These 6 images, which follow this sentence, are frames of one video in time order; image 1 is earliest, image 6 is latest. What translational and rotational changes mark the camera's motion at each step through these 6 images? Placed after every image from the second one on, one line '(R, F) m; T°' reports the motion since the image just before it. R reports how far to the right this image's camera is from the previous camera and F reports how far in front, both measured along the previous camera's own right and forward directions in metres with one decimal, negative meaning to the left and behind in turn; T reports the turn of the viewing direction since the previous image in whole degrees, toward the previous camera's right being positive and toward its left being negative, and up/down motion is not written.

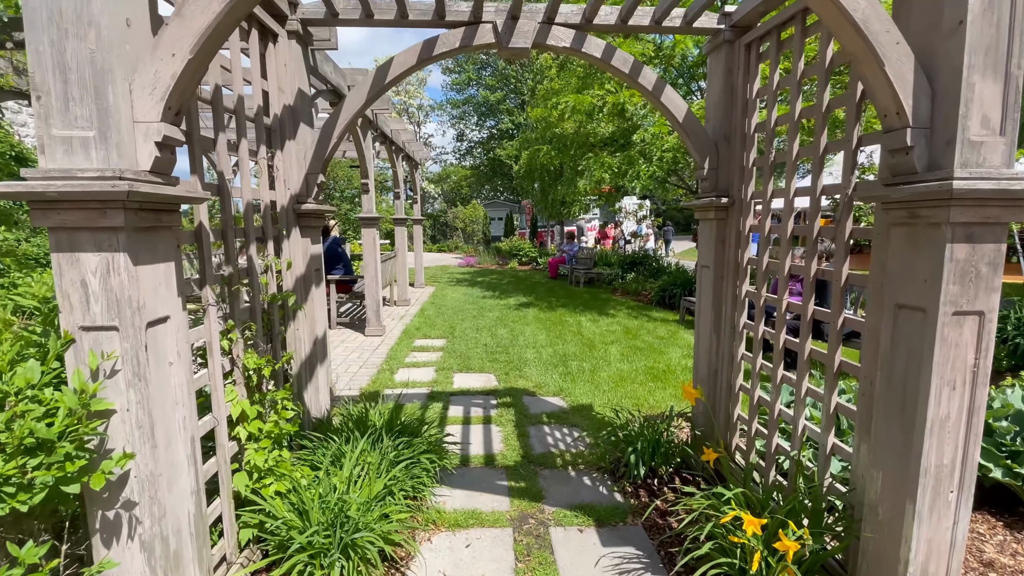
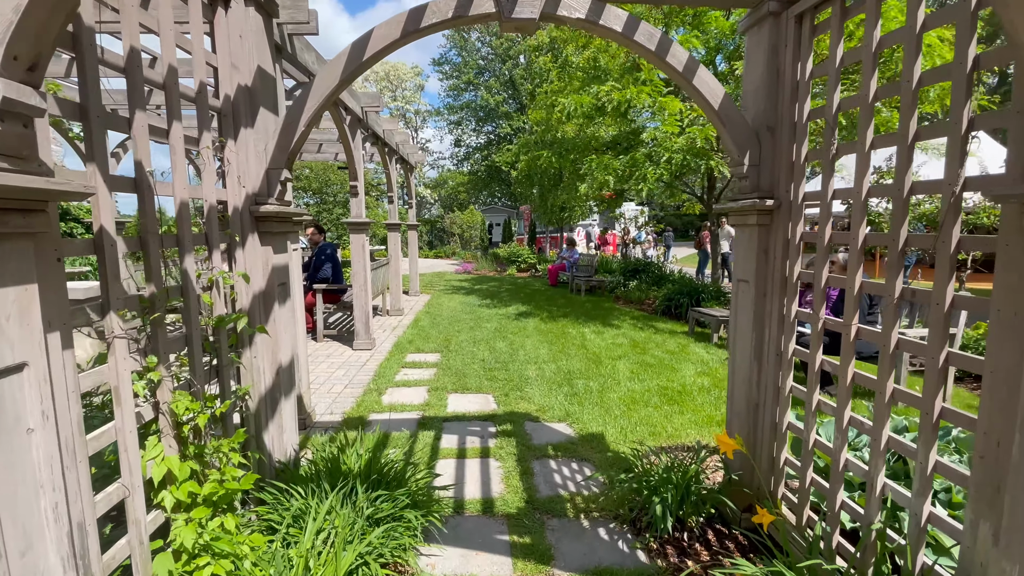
(0.0, +0.5) m; 0°
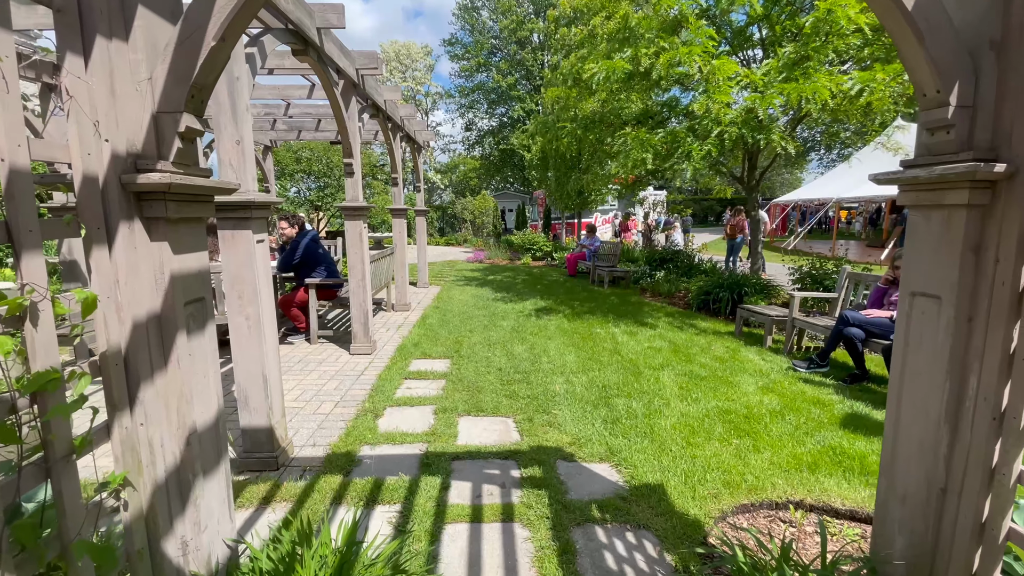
(-0.1, +0.9) m; -1°
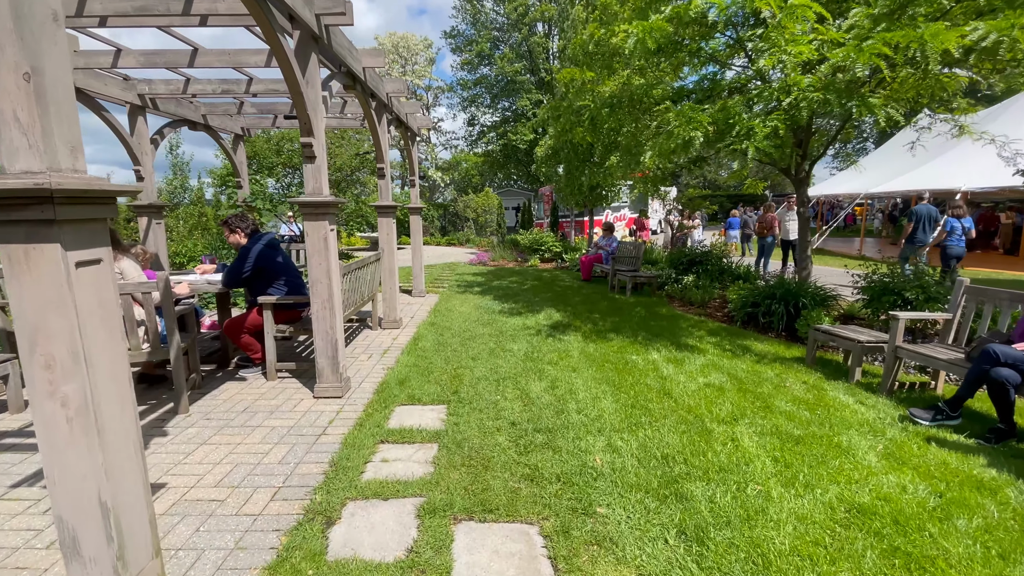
(-0.1, +1.3) m; 0°
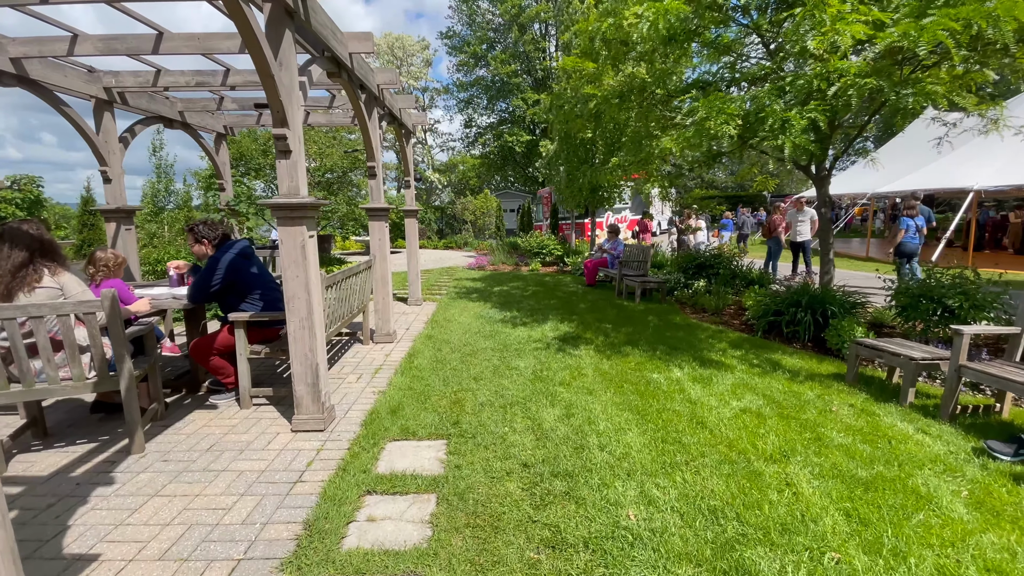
(-0.1, +0.5) m; 0°
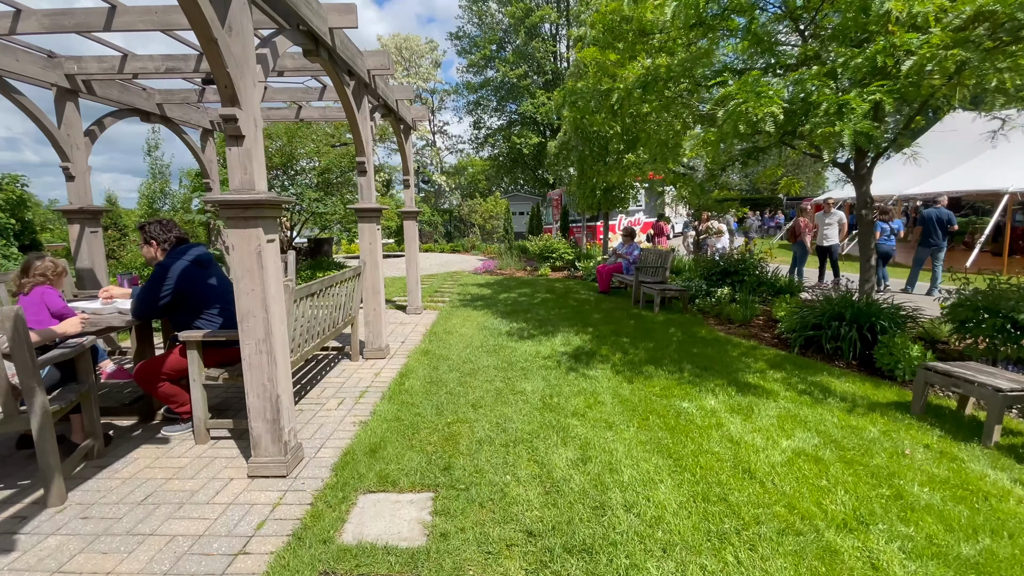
(0.0, +0.6) m; -1°
